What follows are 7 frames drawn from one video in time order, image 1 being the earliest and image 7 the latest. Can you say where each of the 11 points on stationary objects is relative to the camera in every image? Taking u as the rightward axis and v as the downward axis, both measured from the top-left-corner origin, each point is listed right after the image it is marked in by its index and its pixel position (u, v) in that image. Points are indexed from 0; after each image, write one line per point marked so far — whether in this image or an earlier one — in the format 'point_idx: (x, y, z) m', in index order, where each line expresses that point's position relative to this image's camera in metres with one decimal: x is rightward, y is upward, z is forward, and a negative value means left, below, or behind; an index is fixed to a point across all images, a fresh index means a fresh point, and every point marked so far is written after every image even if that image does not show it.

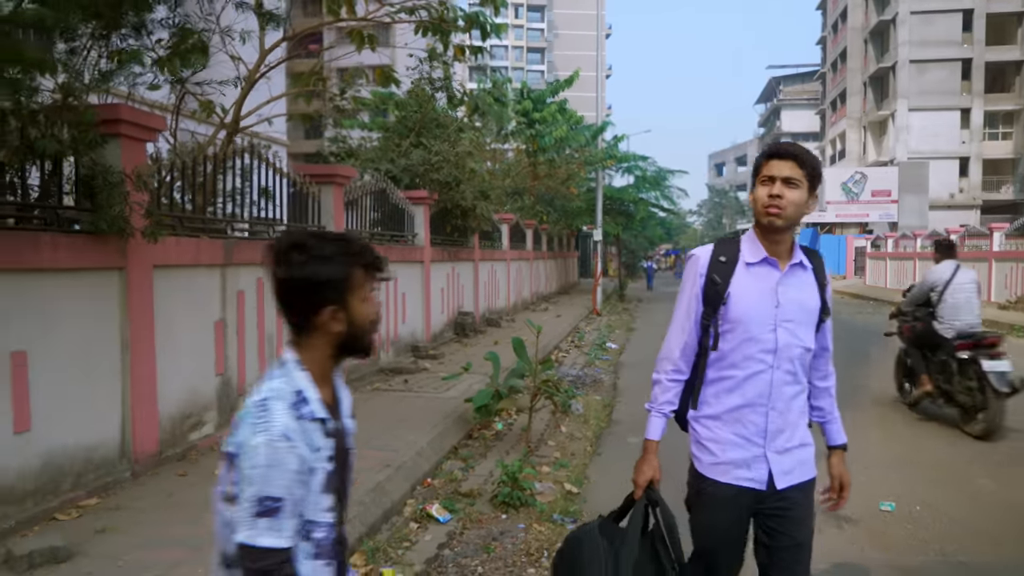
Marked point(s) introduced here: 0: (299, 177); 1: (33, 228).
0: (-2.0, +1.0, +8.1) m
1: (-2.6, +0.3, +4.7) m
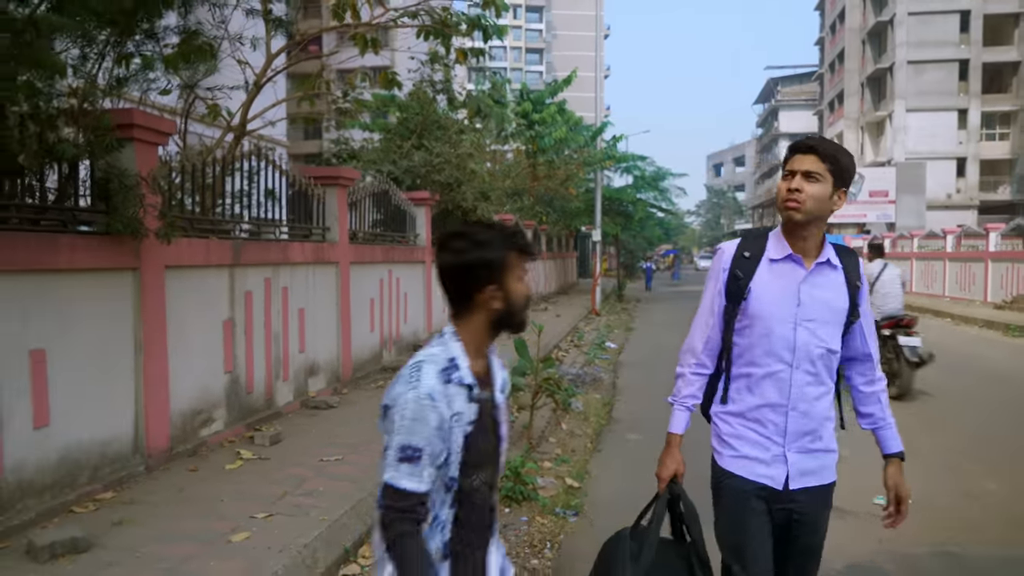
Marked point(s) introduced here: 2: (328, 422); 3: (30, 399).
0: (-2.0, +1.0, +8.3) m
1: (-2.5, +0.3, +4.8) m
2: (-1.5, -1.1, +7.2) m
3: (-2.5, -0.6, +4.5) m
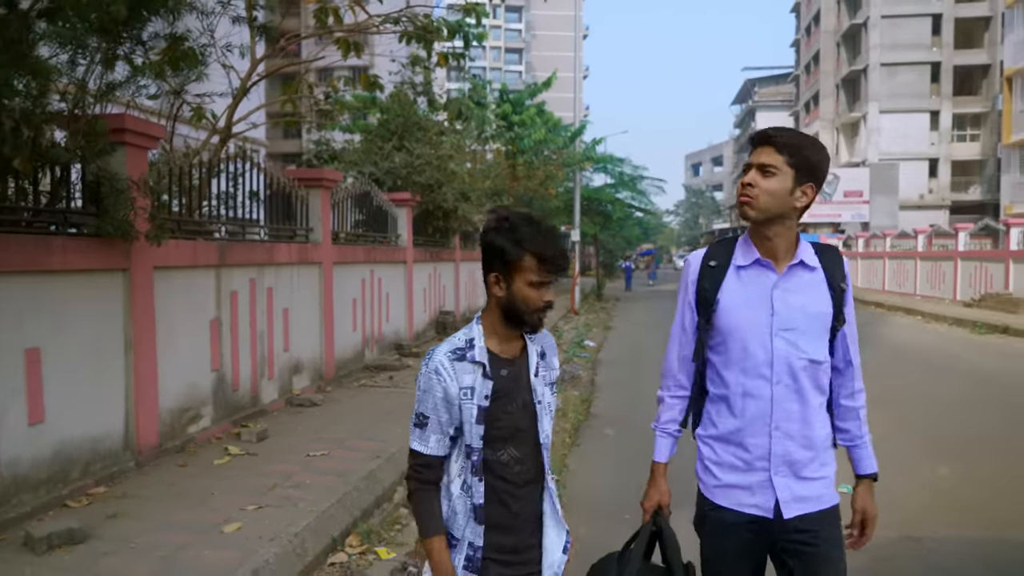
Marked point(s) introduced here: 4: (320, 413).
0: (-2.2, +1.0, +8.4) m
1: (-2.6, +0.3, +4.9) m
2: (-1.7, -1.1, +7.4) m
3: (-2.6, -0.6, +4.7) m
4: (-1.7, -1.1, +7.7) m
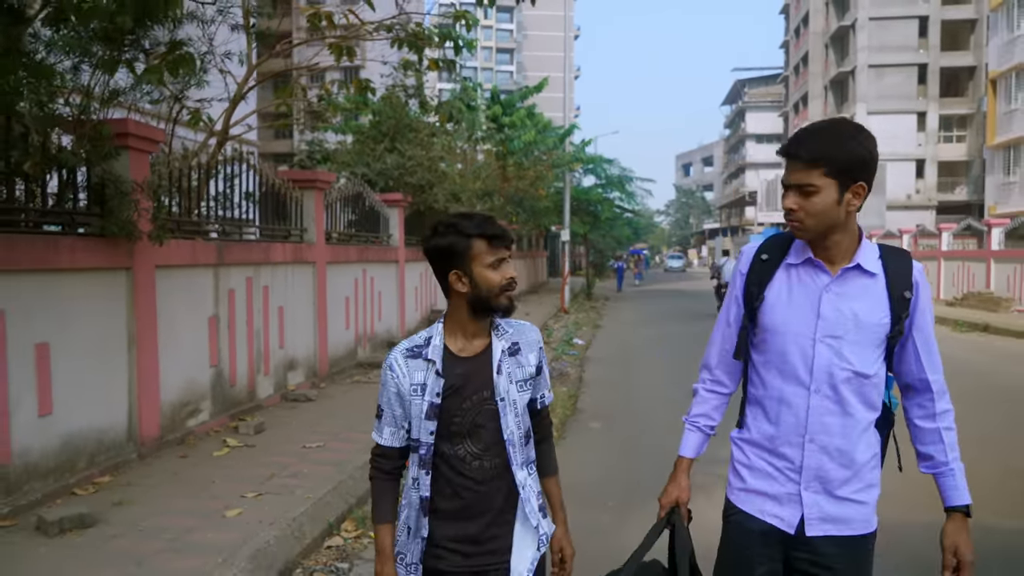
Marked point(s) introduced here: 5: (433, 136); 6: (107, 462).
0: (-2.3, +1.1, +8.7) m
1: (-2.7, +0.3, +5.2) m
2: (-1.8, -1.1, +7.6) m
3: (-2.7, -0.6, +4.9) m
4: (-1.8, -1.1, +7.9) m
5: (-1.3, +2.5, +14.4) m
6: (-2.5, -1.1, +5.5) m
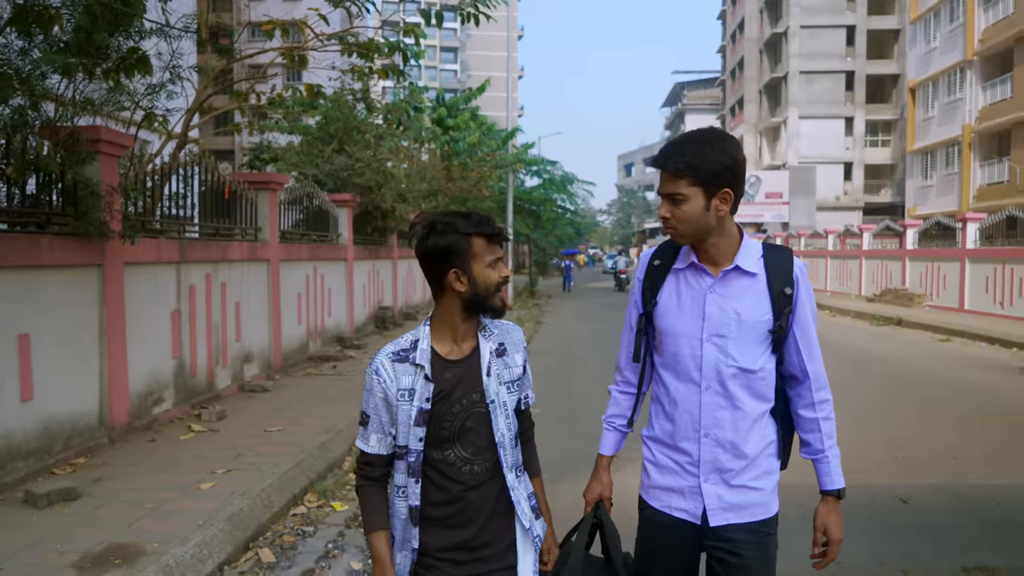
0: (-2.9, +1.1, +9.1) m
1: (-3.1, +0.4, +5.6) m
2: (-2.3, -1.1, +8.1) m
3: (-3.0, -0.5, +5.3) m
4: (-2.3, -1.0, +8.4) m
5: (-2.3, +2.5, +14.9) m
6: (-2.9, -1.1, +5.9) m
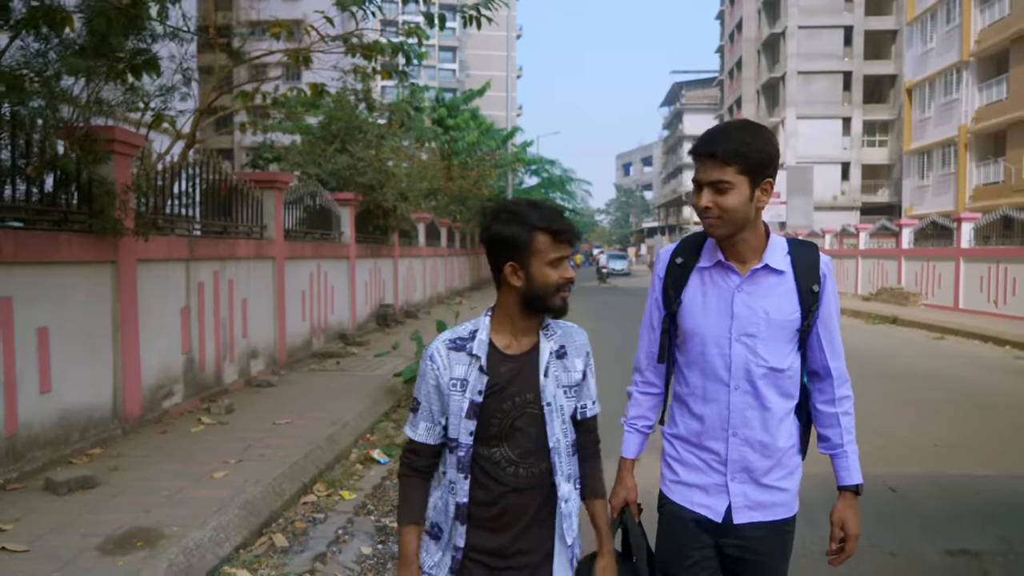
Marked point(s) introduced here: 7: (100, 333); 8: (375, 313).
0: (-2.8, +1.1, +9.3) m
1: (-3.0, +0.4, +5.7) m
2: (-2.3, -1.0, +8.2) m
3: (-3.0, -0.5, +5.5) m
4: (-2.3, -1.0, +8.5) m
5: (-2.3, +2.6, +15.1) m
6: (-2.9, -1.0, +6.1) m
7: (-2.9, -0.3, +6.2) m
8: (-2.4, -0.4, +15.1) m
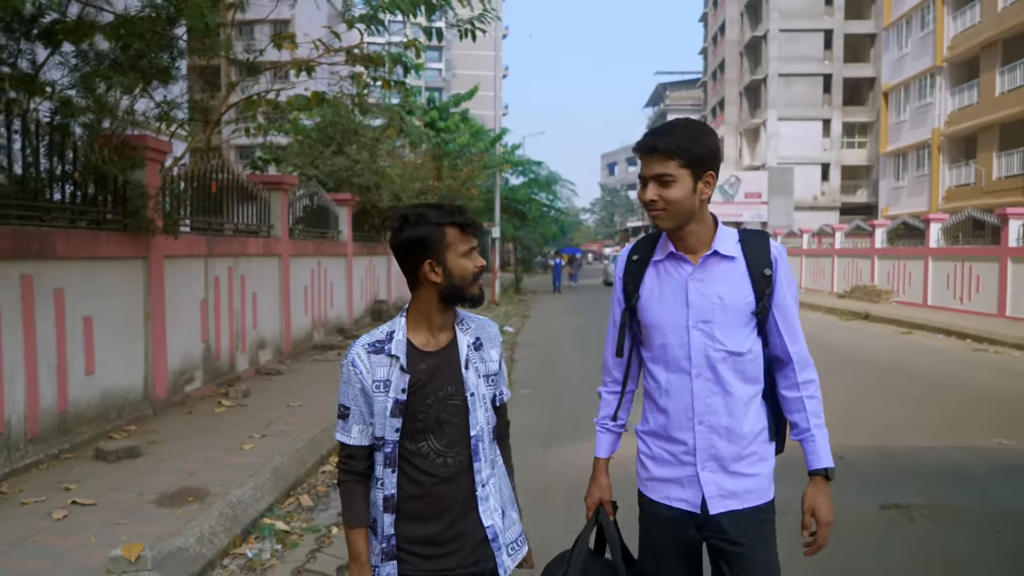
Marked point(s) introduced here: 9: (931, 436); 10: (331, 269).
0: (-2.9, +1.2, +9.9) m
1: (-3.1, +0.4, +6.4) m
2: (-2.3, -1.0, +8.9) m
3: (-3.0, -0.5, +6.1) m
4: (-2.4, -1.0, +9.2) m
5: (-2.4, +2.6, +15.7) m
6: (-2.9, -1.0, +6.7) m
7: (-3.0, -0.2, +6.8) m
8: (-2.6, -0.4, +15.8) m
9: (+3.3, -1.2, +6.9) m
10: (-2.7, +0.3, +13.1) m
